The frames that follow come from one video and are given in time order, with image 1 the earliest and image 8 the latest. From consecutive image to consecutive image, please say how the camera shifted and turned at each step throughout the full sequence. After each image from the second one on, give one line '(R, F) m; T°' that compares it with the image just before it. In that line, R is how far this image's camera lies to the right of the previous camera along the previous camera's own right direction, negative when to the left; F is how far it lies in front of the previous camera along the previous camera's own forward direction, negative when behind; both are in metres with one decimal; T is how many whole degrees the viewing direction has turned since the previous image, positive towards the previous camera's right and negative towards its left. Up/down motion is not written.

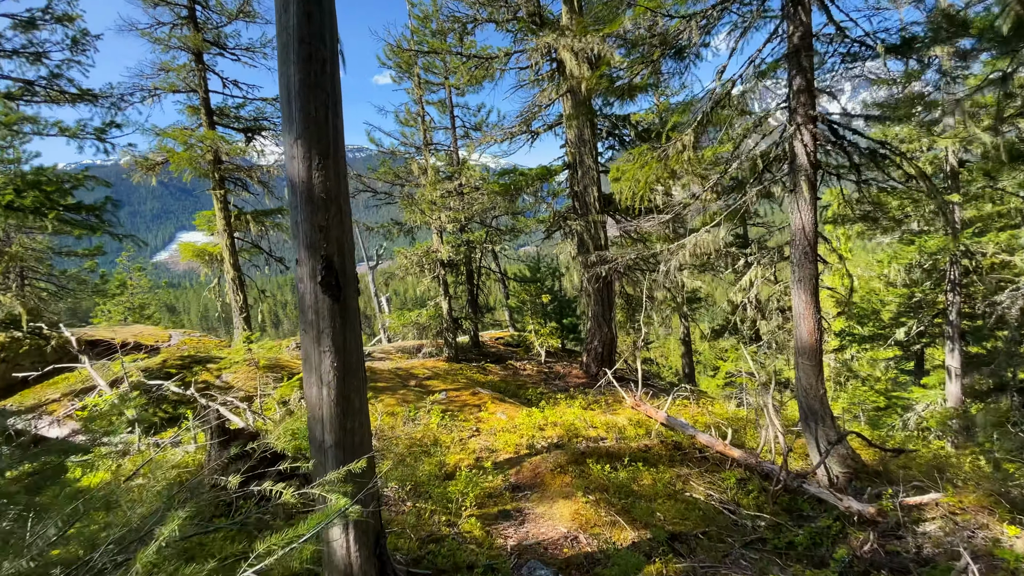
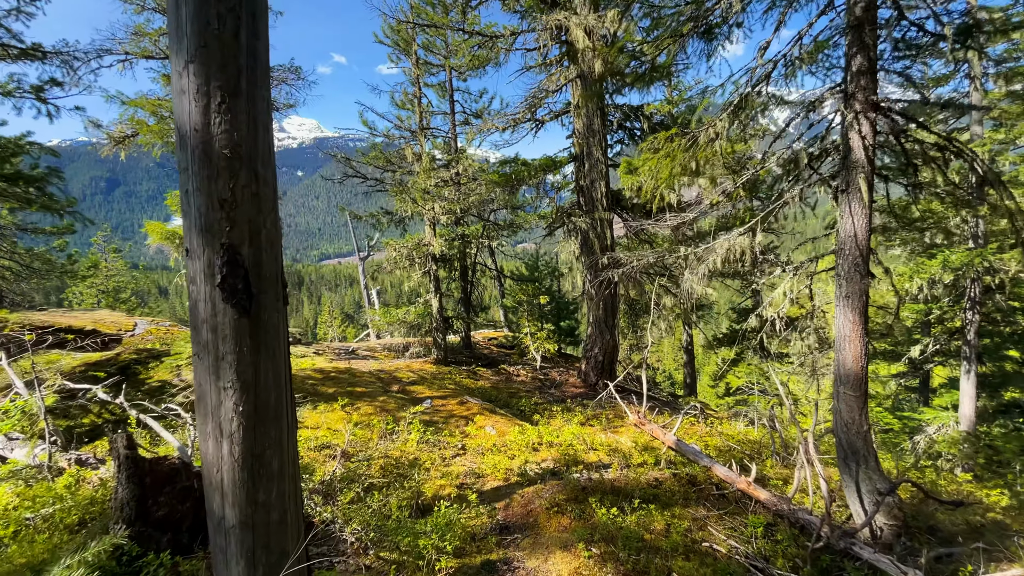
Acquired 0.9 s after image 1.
(0.0, +0.8) m; +1°
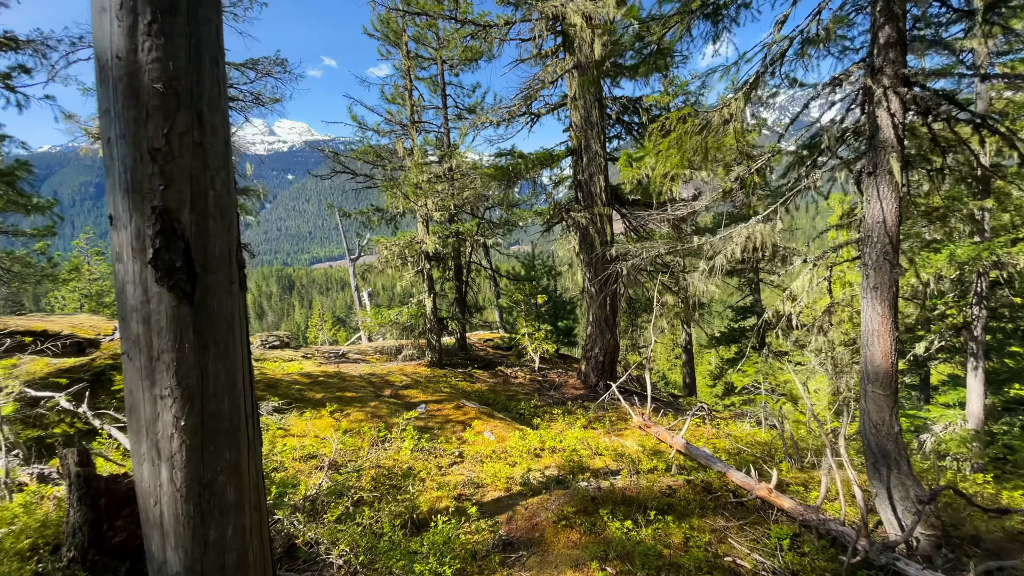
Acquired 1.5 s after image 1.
(-0.1, +0.4) m; +1°
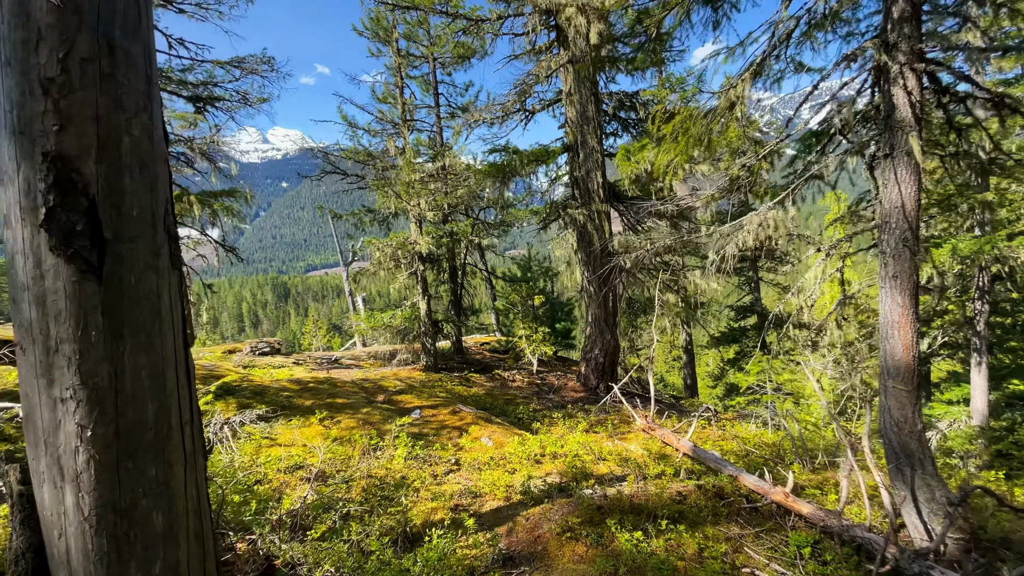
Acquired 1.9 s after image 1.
(0.0, +0.3) m; 0°
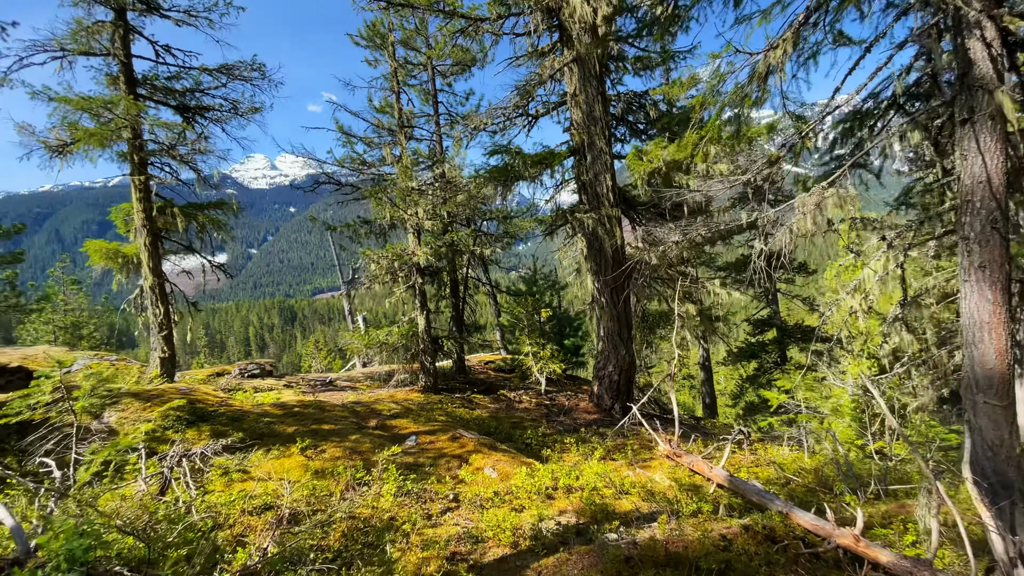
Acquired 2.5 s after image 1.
(0.0, +0.7) m; -1°
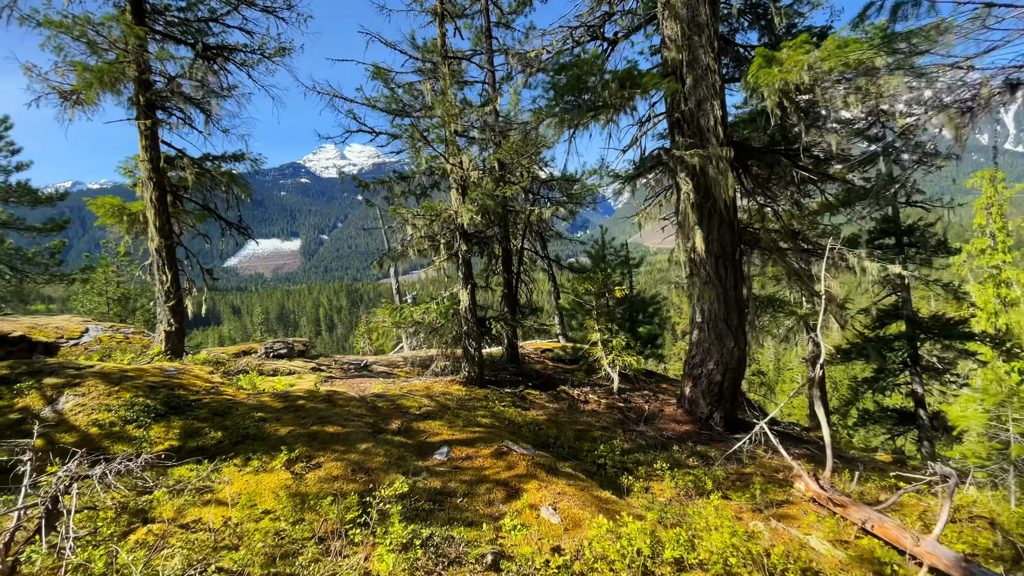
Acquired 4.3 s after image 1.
(-0.1, +1.9) m; -7°
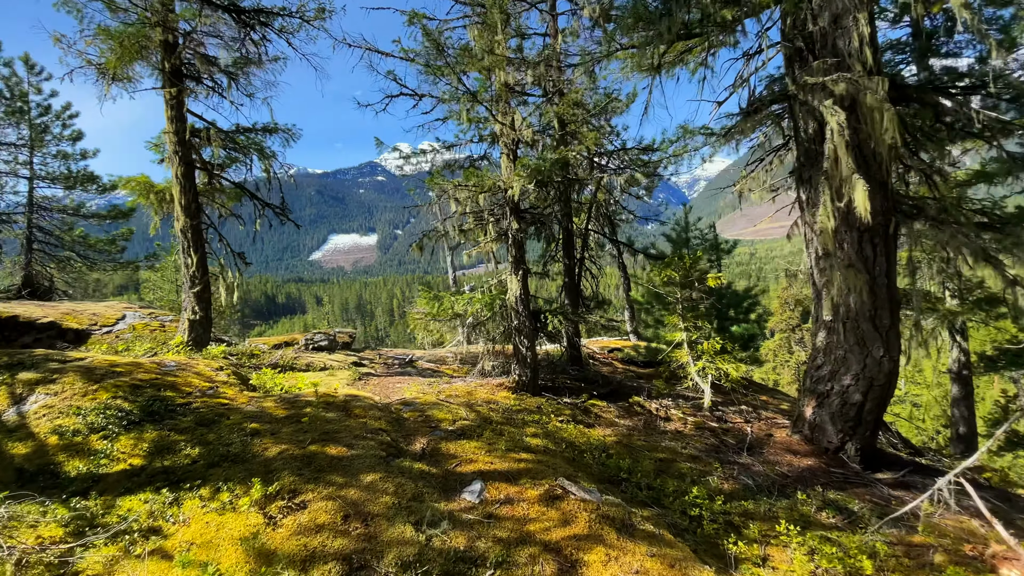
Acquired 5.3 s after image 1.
(0.0, +1.3) m; -8°
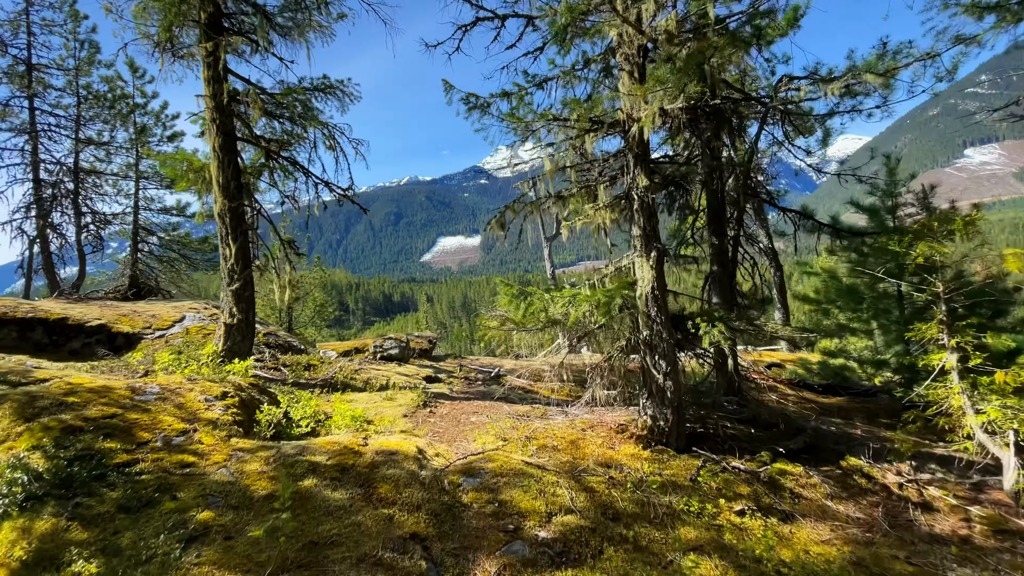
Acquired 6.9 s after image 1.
(-0.2, +2.0) m; -12°
